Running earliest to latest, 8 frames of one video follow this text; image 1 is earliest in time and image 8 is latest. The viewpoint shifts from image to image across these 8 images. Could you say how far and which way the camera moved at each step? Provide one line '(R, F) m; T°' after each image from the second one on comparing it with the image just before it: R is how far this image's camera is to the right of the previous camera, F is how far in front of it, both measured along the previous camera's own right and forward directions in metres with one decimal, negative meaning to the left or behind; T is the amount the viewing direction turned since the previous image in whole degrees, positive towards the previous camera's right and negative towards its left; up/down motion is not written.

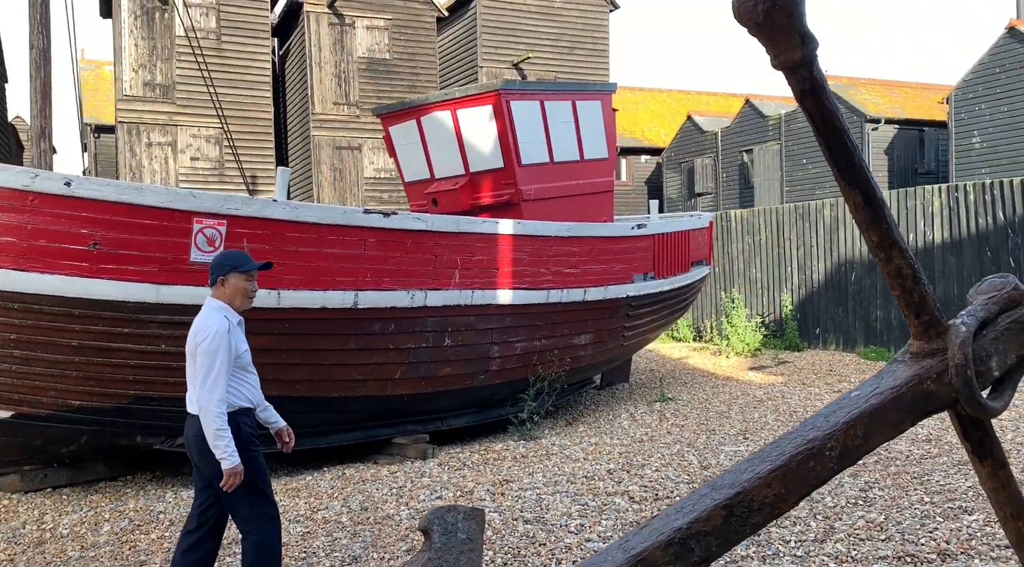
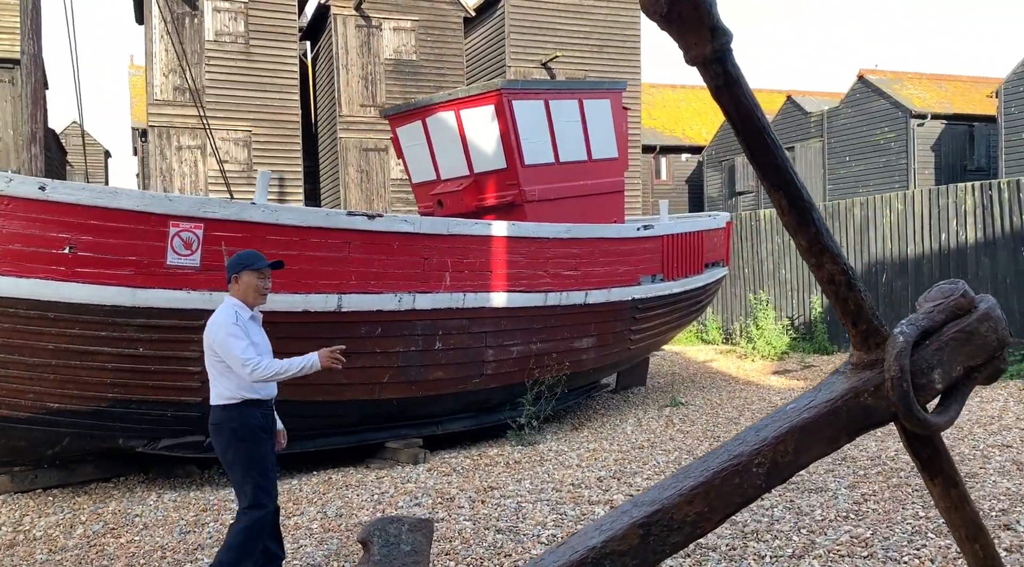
(+0.5, +0.1) m; -3°
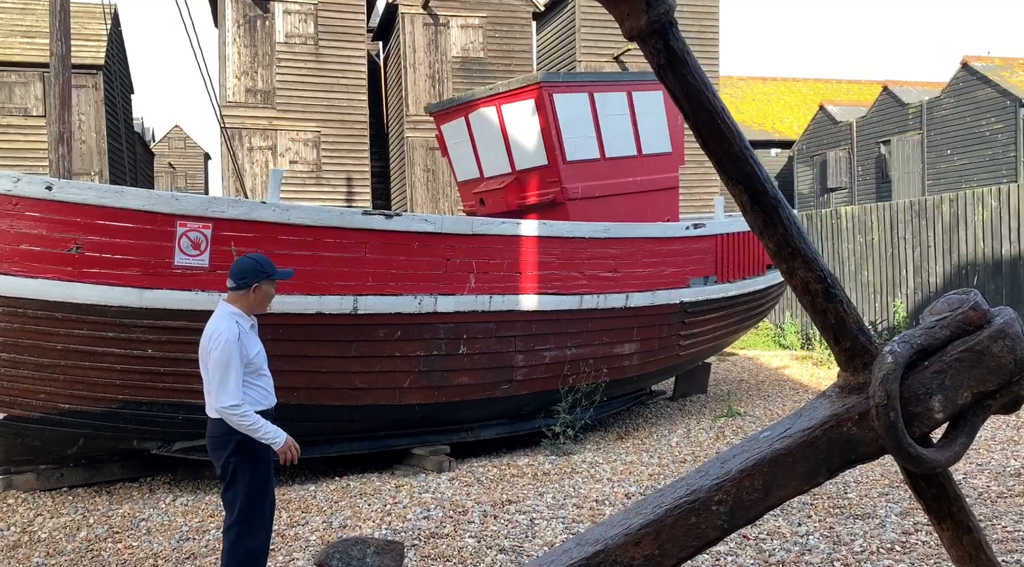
(+0.5, +0.3) m; -6°
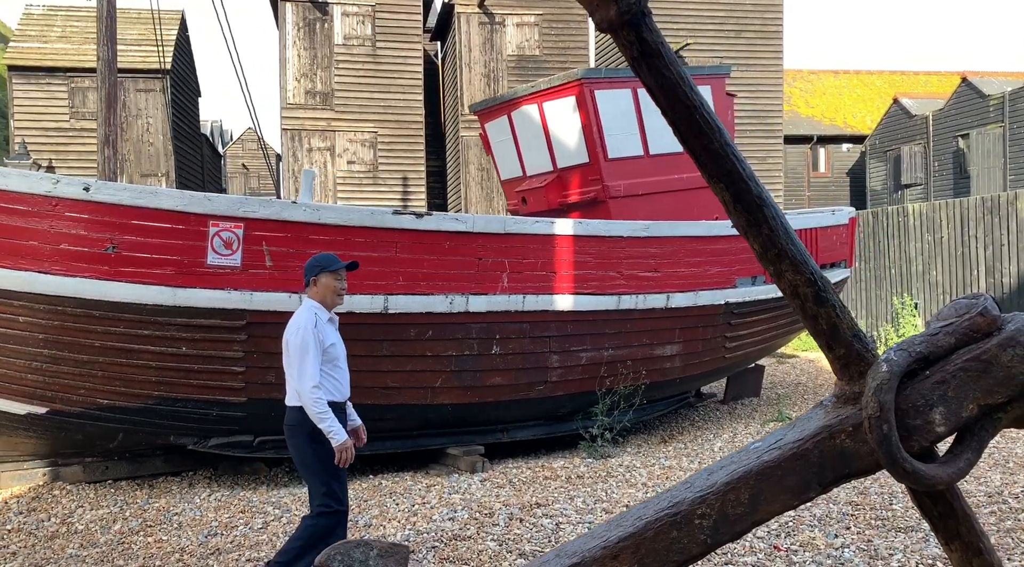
(+0.2, +0.1) m; -4°
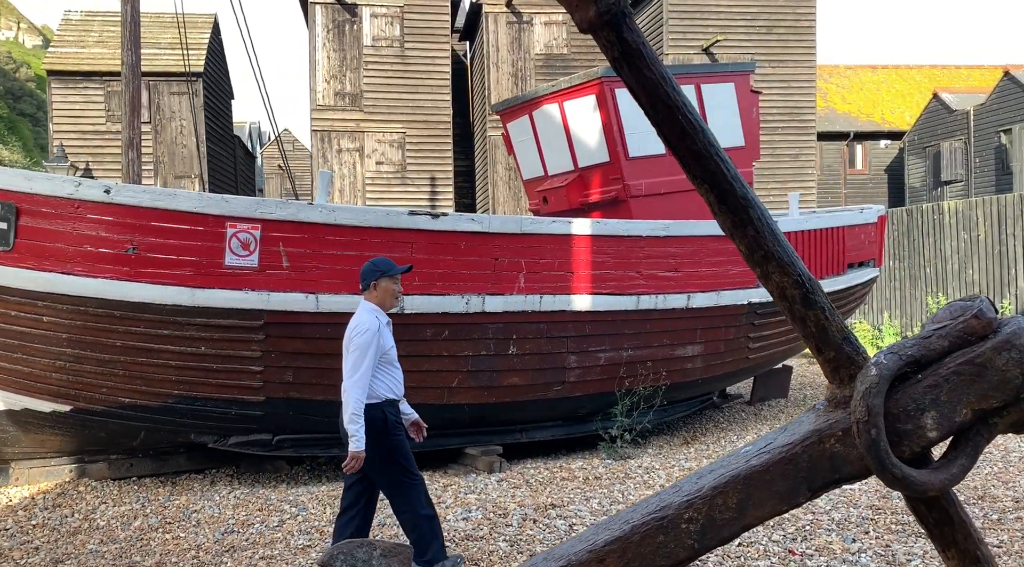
(+0.1, 0.0) m; -2°
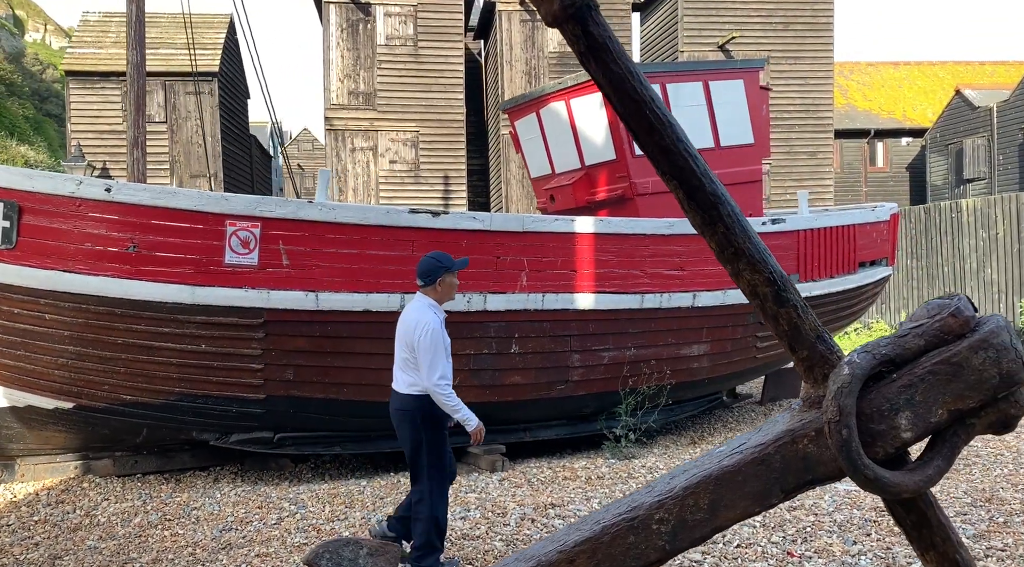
(+0.1, 0.0) m; -1°
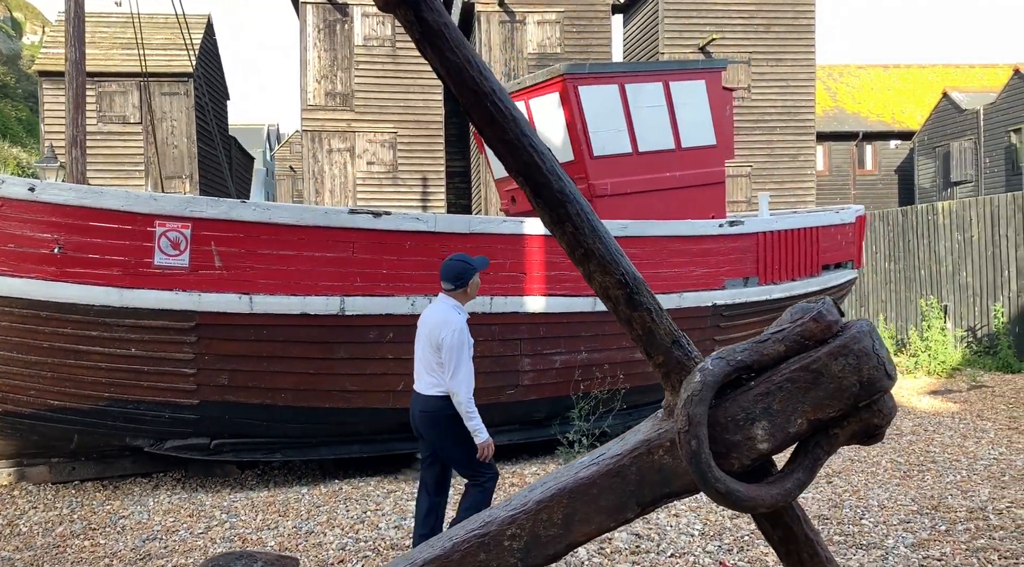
(+0.4, +0.1) m; 0°
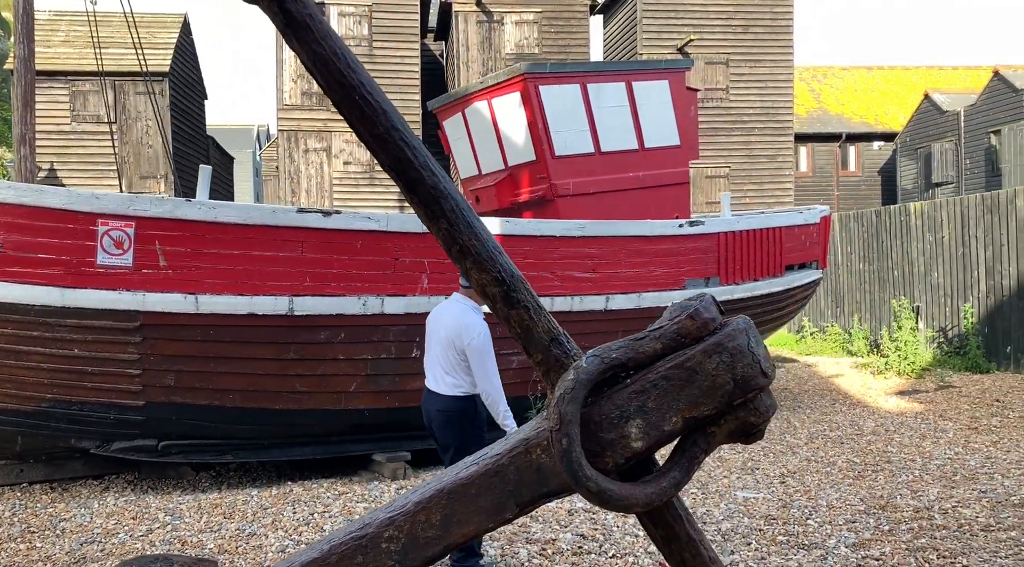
(+0.3, 0.0) m; 0°
